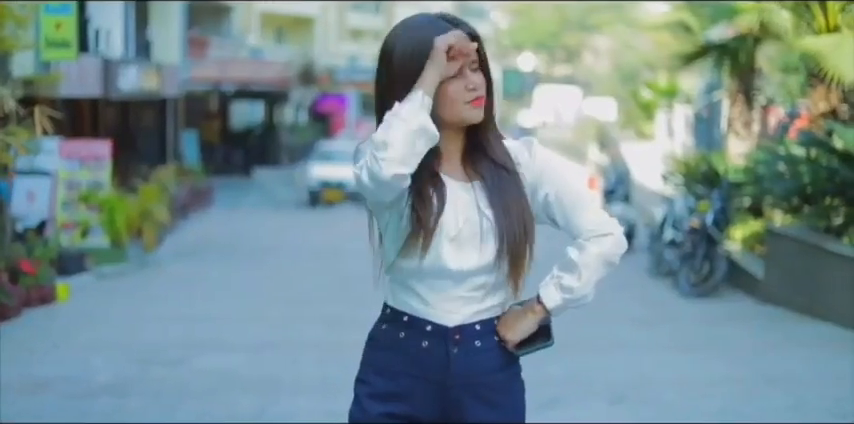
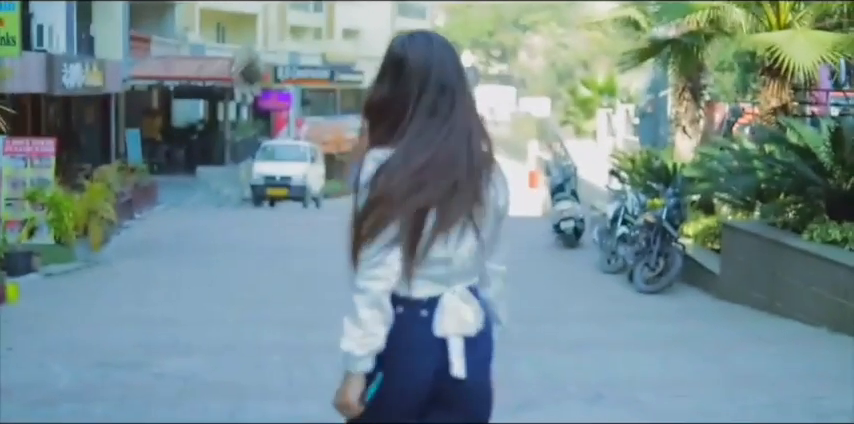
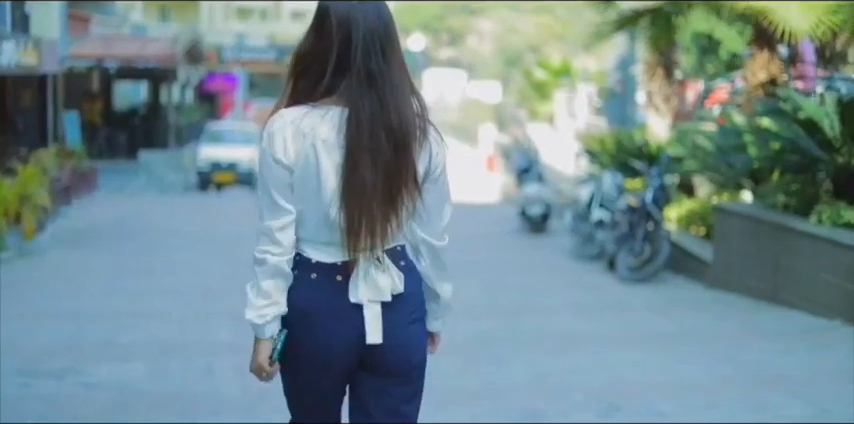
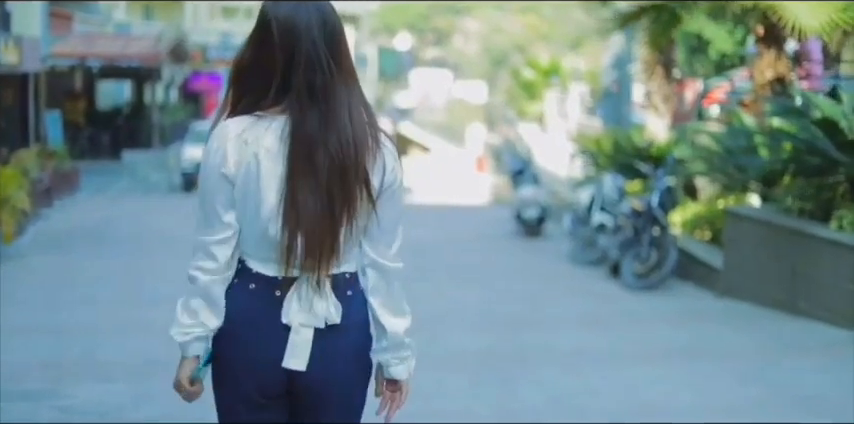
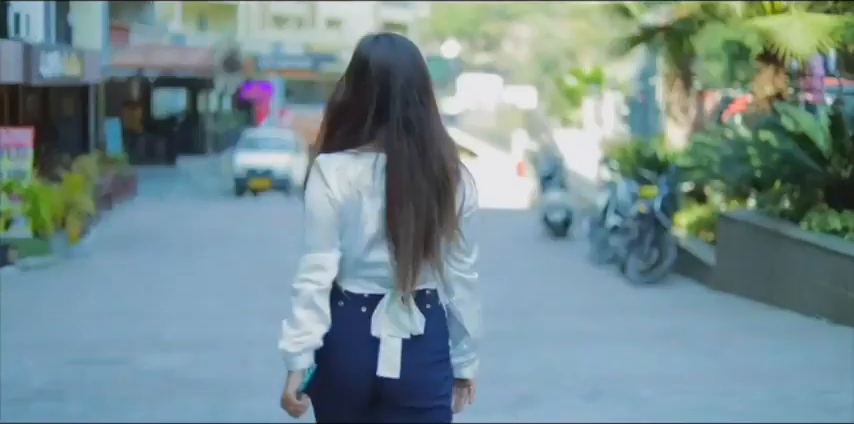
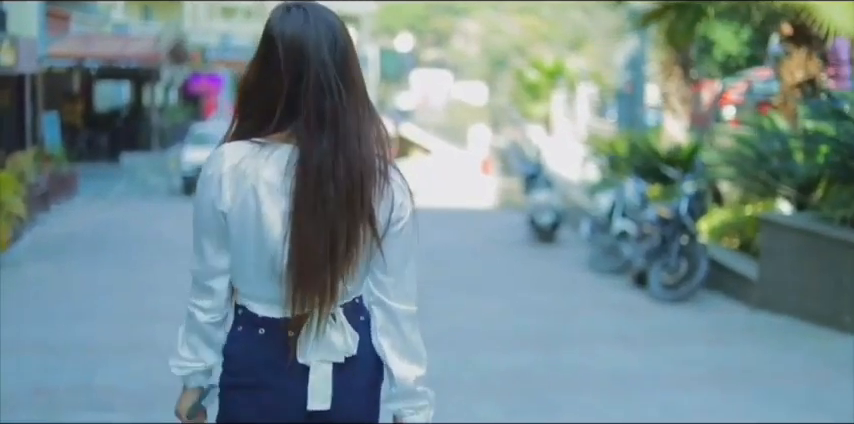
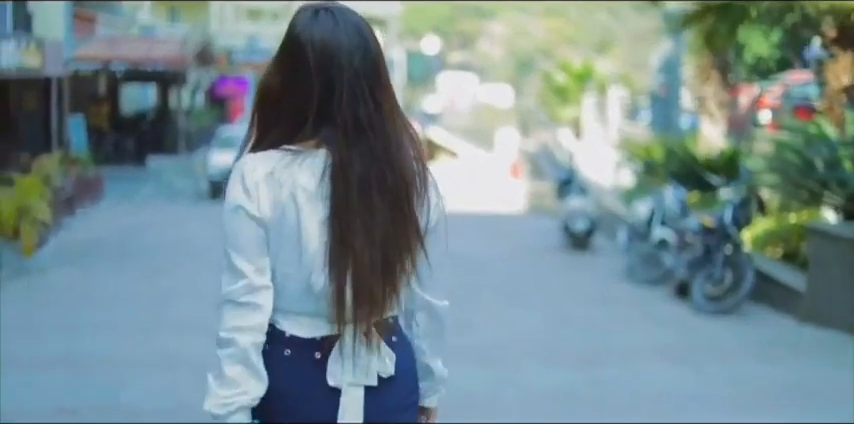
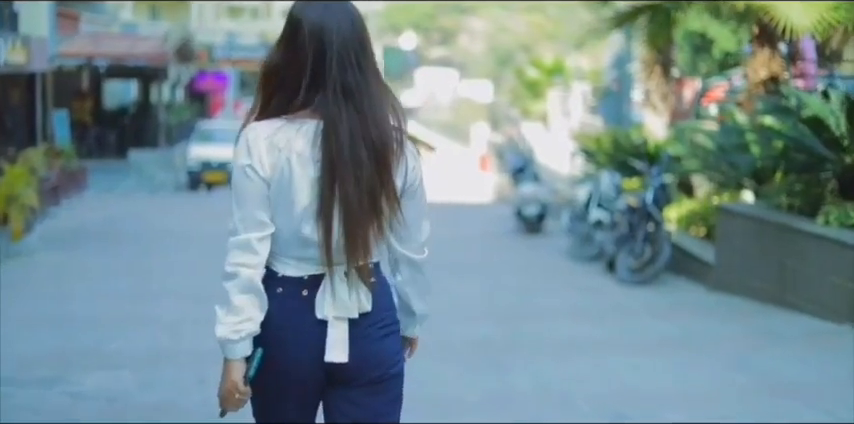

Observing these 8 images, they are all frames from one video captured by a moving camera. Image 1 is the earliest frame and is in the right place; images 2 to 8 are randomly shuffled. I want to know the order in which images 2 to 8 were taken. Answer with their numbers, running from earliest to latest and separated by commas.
2, 5, 3, 8, 4, 6, 7
